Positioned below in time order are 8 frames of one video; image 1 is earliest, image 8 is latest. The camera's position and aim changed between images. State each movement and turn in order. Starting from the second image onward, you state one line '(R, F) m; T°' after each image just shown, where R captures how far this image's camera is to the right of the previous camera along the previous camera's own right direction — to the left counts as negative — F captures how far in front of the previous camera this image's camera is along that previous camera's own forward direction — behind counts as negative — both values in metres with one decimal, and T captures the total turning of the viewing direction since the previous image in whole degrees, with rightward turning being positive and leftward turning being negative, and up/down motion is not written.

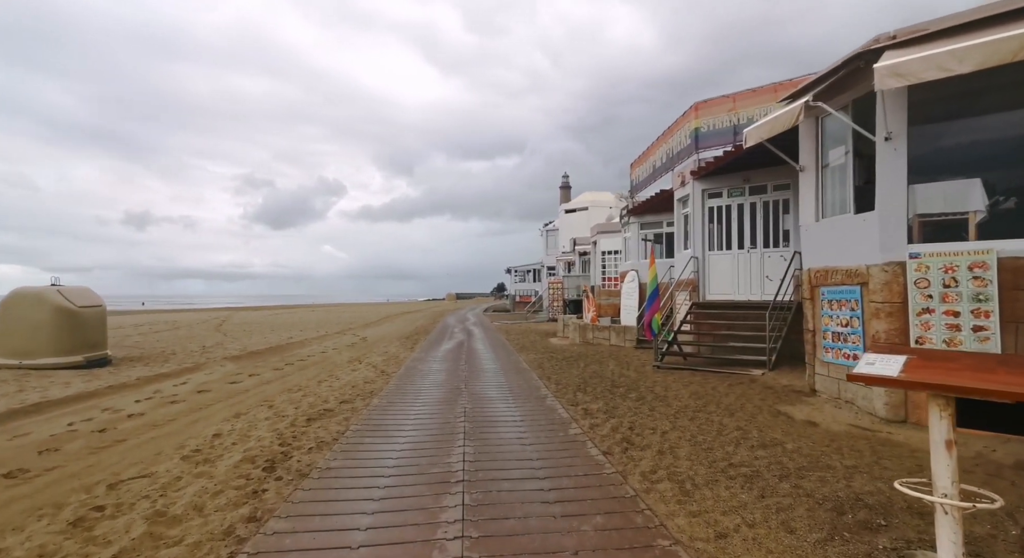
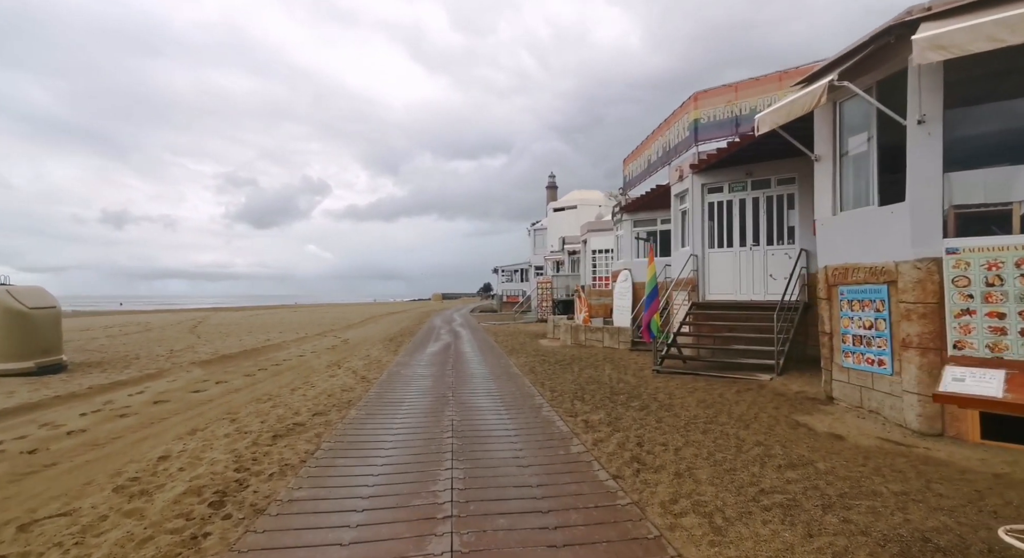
(-0.1, +0.7) m; +2°
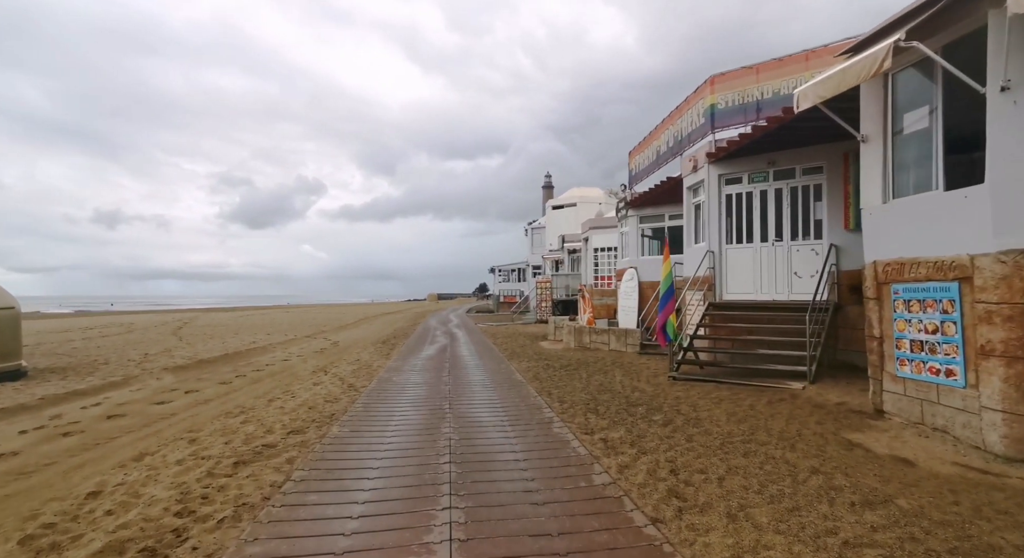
(-0.1, +0.9) m; 0°
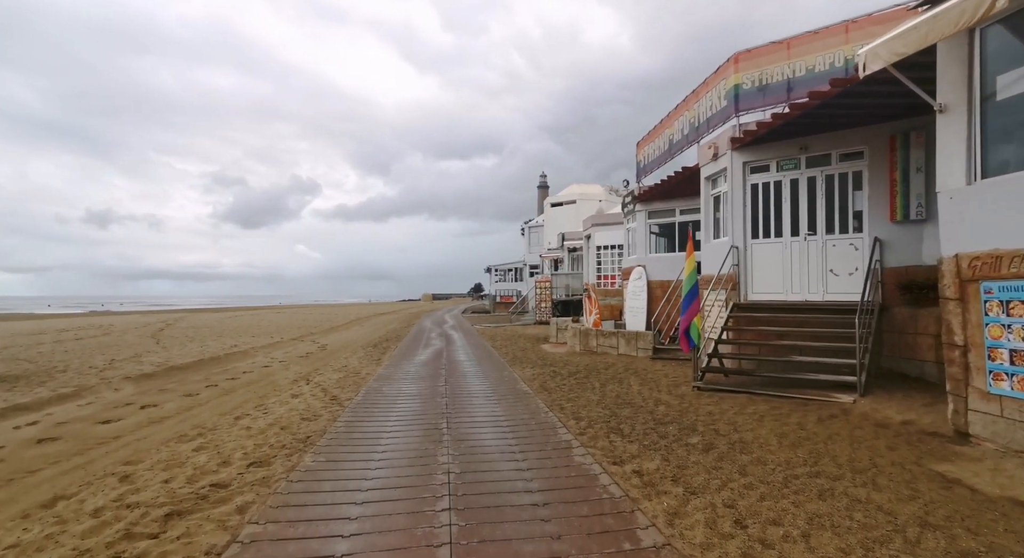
(-0.2, +1.1) m; +1°
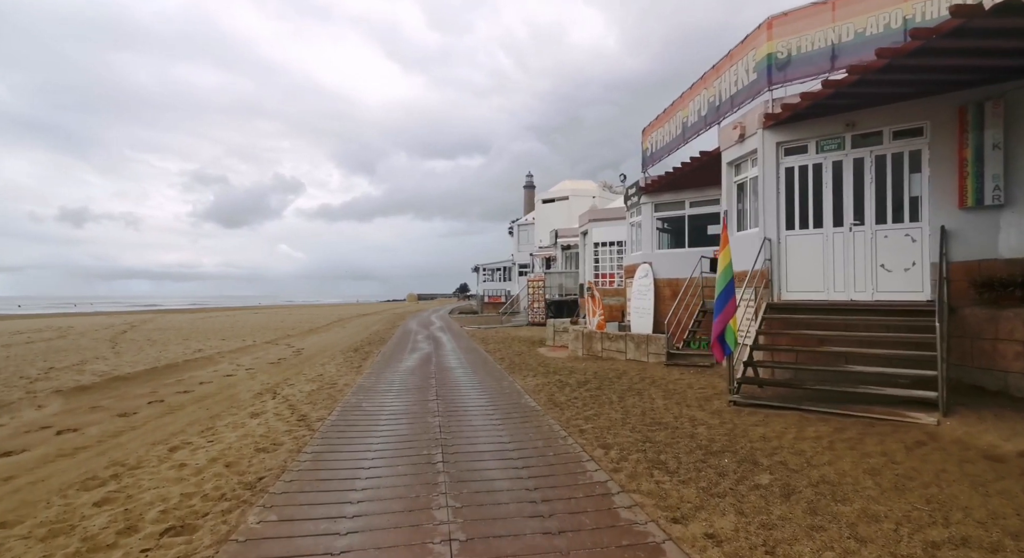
(-0.3, +1.3) m; +2°
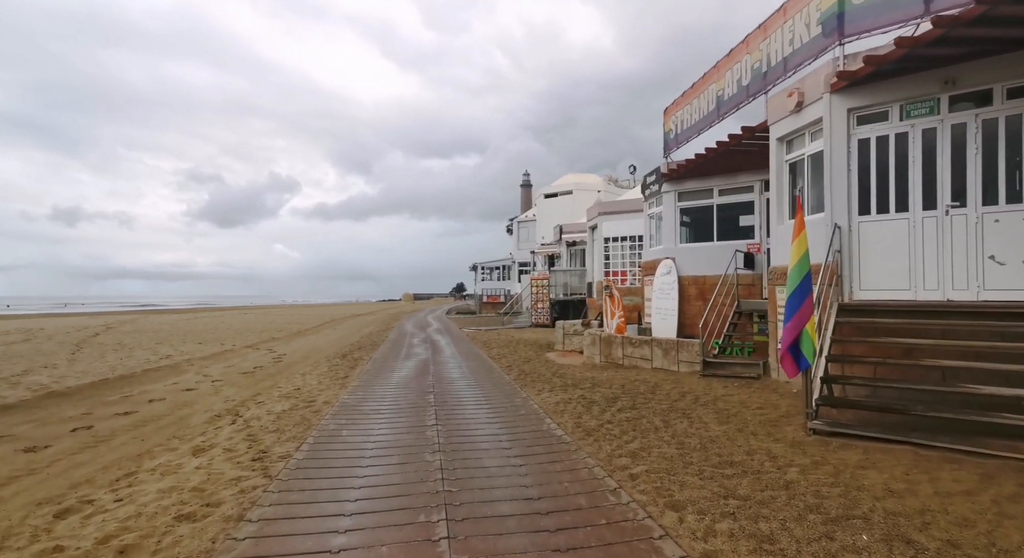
(-0.3, +1.6) m; 0°
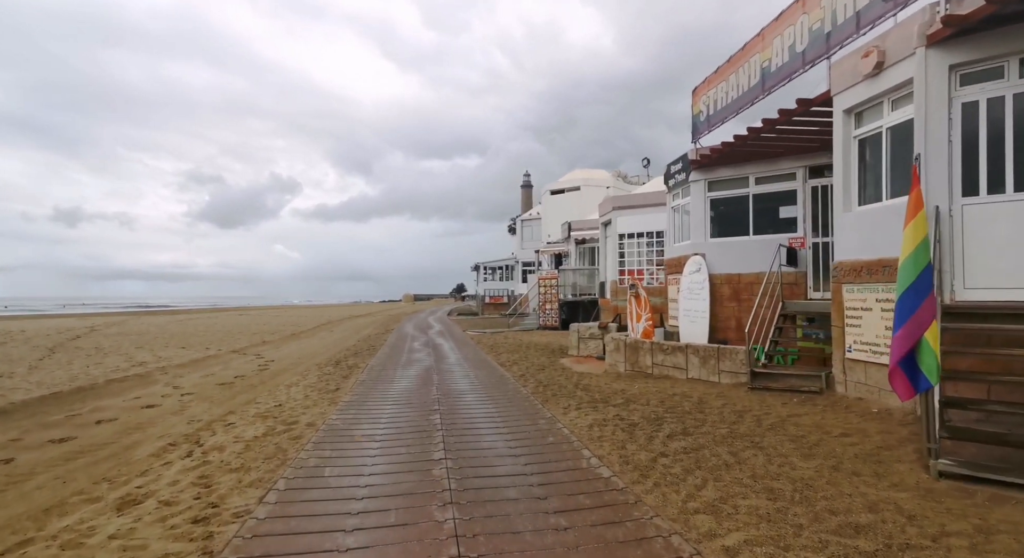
(-0.3, +1.3) m; 0°
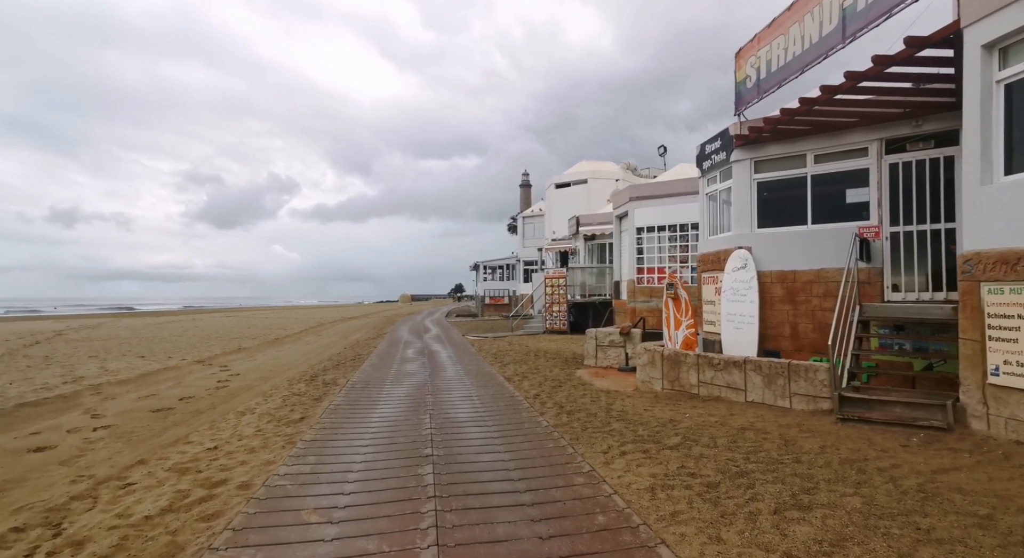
(-0.2, +1.9) m; 0°
